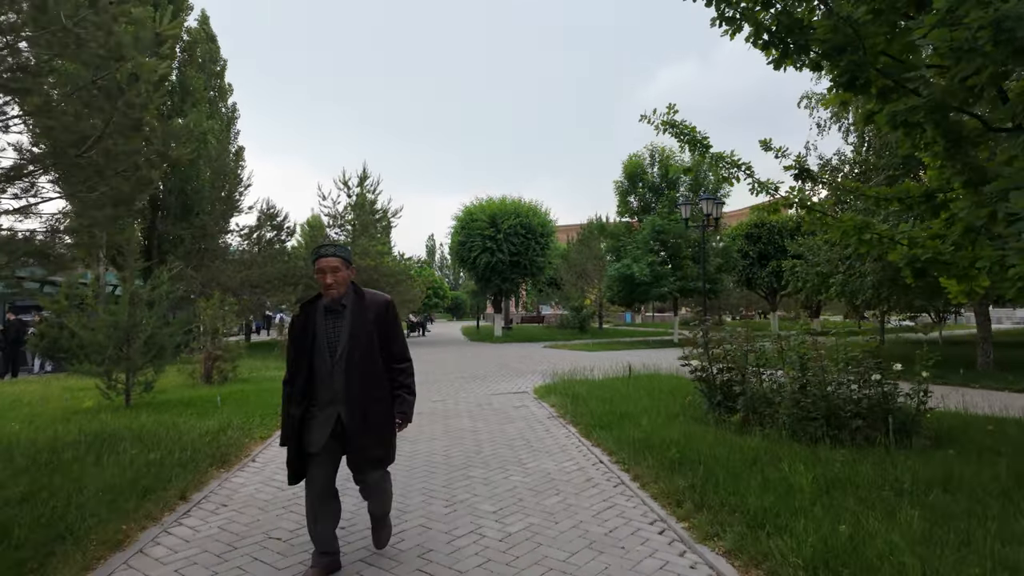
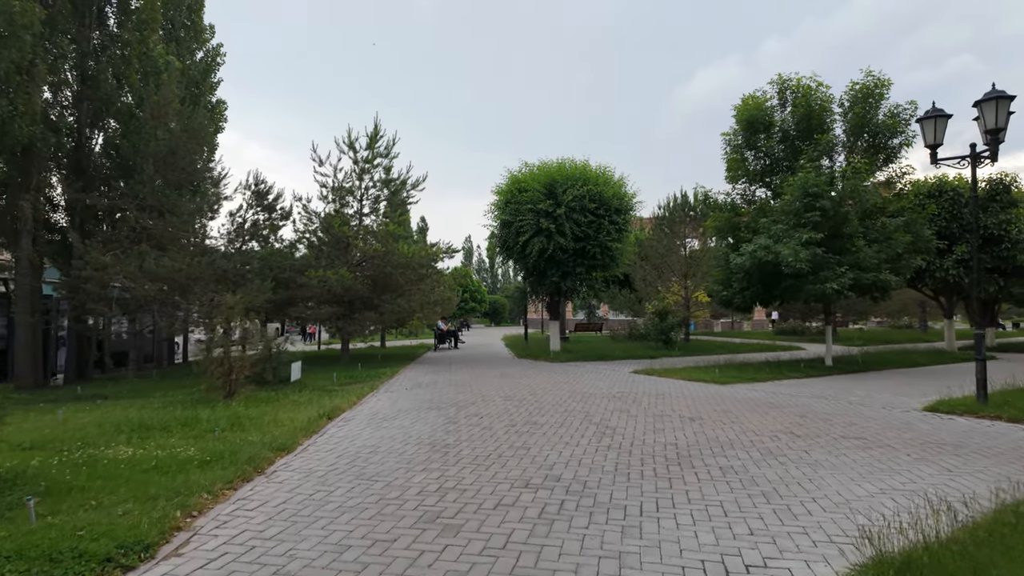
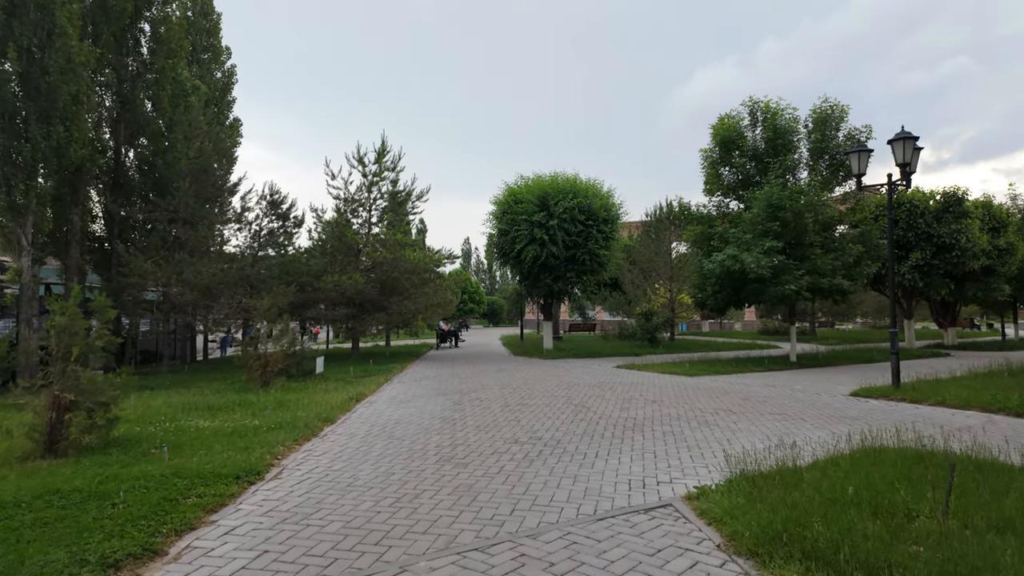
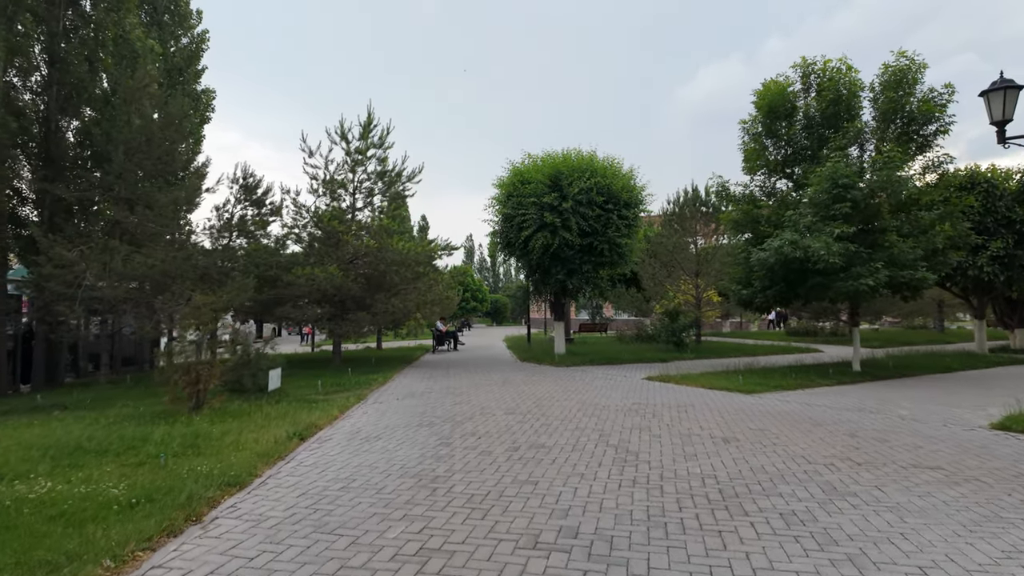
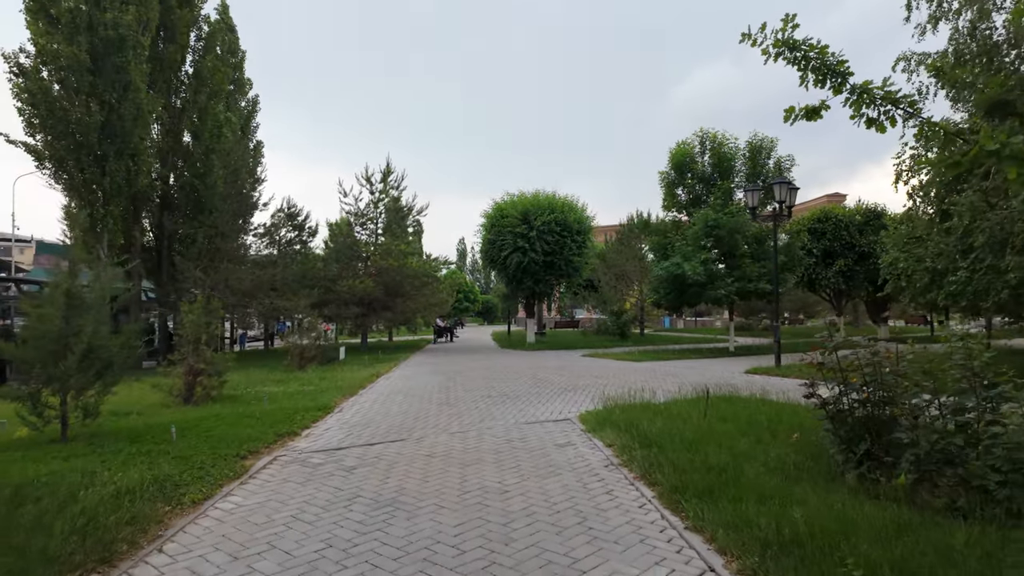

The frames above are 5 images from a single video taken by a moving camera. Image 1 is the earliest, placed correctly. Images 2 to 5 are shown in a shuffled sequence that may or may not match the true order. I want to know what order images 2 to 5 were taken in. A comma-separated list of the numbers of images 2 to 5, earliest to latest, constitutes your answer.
5, 3, 2, 4
